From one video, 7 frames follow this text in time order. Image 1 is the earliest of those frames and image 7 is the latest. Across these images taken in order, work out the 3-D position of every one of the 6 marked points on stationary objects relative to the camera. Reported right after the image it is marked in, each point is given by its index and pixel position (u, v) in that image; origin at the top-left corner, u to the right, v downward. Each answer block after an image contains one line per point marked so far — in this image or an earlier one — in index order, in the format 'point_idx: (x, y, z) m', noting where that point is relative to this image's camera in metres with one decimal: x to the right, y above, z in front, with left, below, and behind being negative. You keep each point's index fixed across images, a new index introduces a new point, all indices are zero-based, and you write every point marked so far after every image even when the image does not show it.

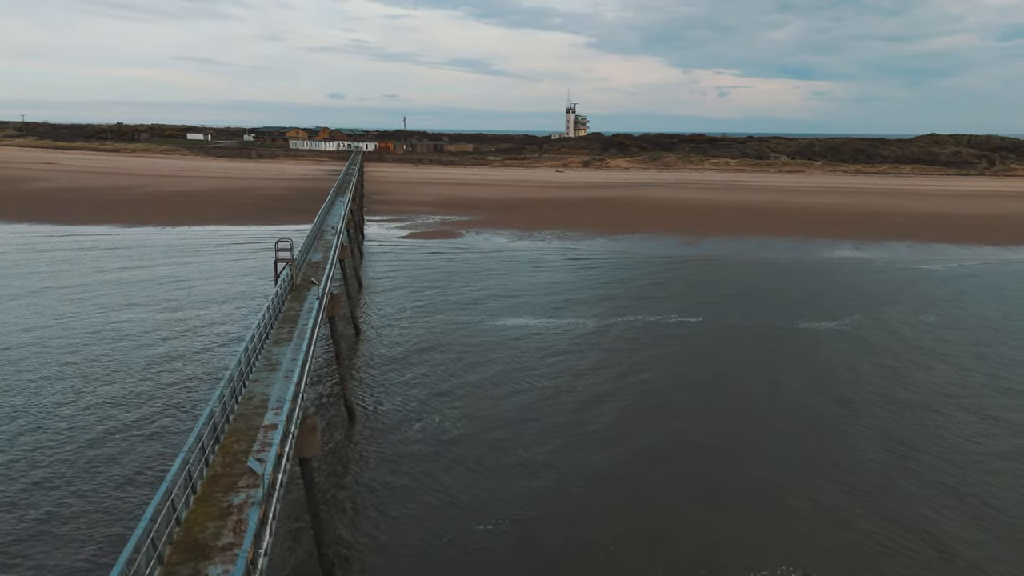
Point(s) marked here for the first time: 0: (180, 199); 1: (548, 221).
0: (-7.0, +1.9, +20.0) m
1: (+0.7, +1.3, +17.8) m
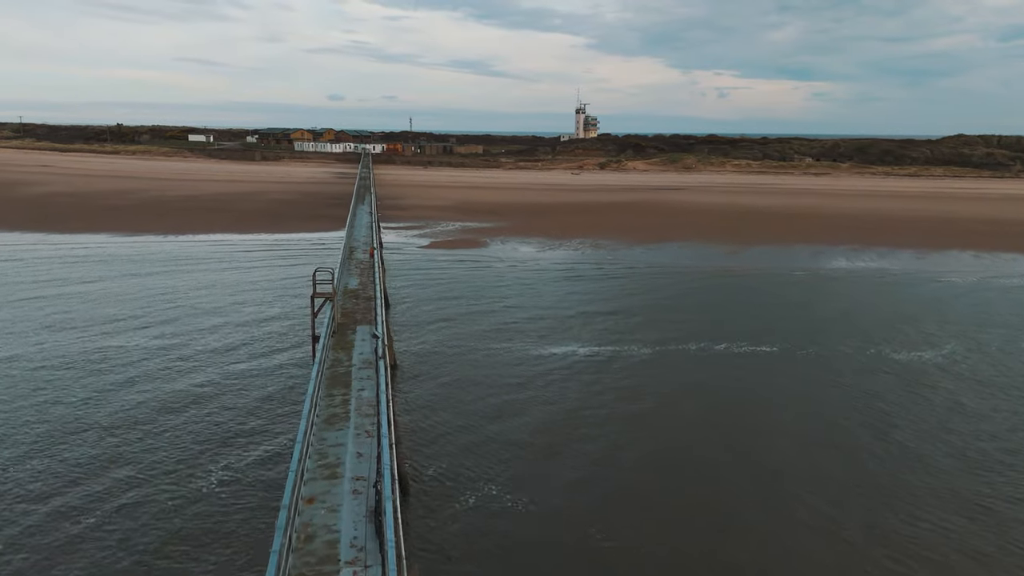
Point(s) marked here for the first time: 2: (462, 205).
0: (-6.5, +1.7, +18.9) m
1: (+1.1, +1.1, +16.7) m
2: (-1.0, +1.8, +19.9) m
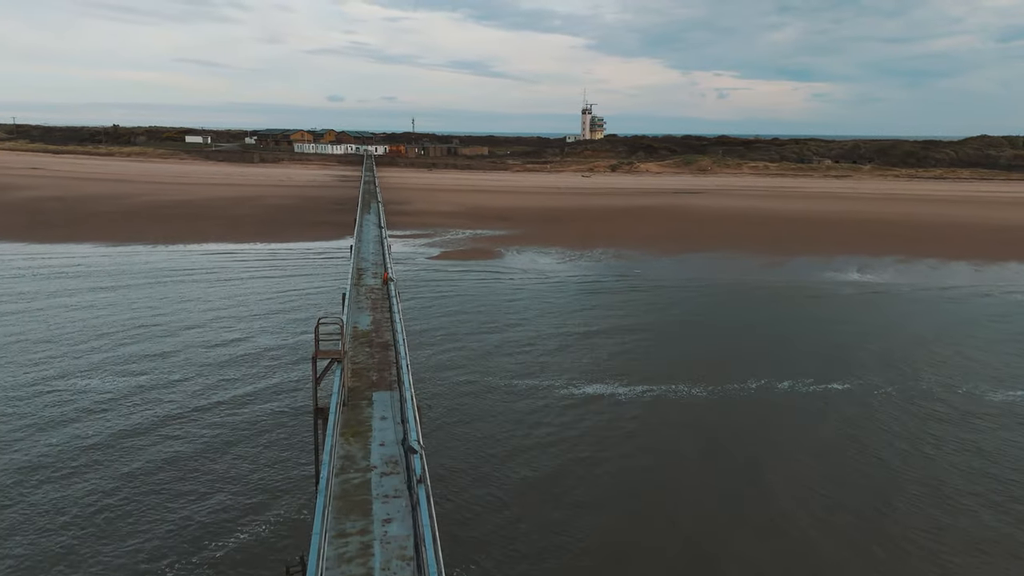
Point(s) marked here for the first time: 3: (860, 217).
0: (-6.3, +1.5, +17.9) m
1: (+1.4, +0.9, +15.7) m
2: (-0.8, +1.6, +18.9) m
3: (+7.2, +1.5, +19.7) m
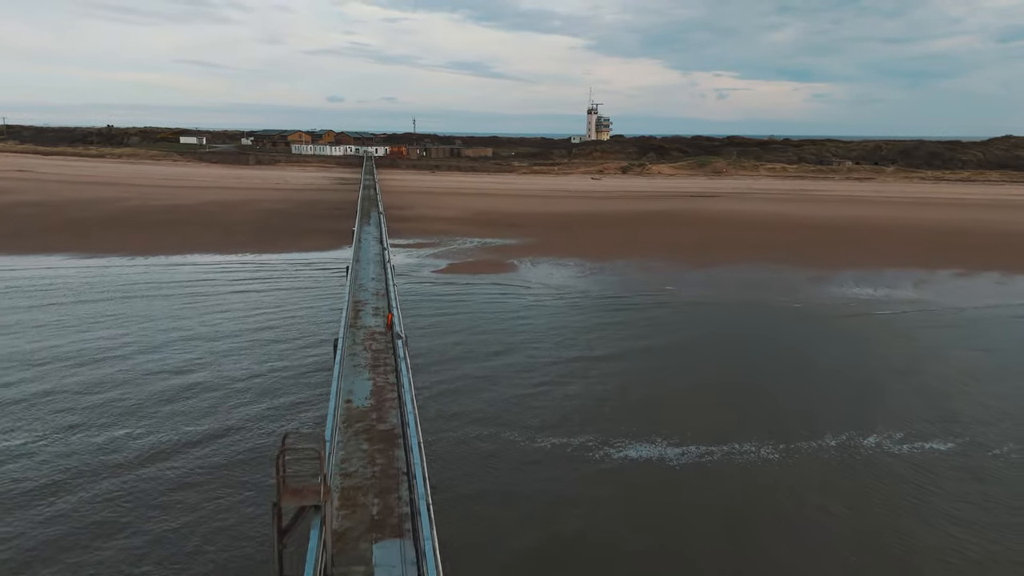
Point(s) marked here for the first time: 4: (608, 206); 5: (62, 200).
0: (-6.1, +1.3, +16.7) m
1: (+1.5, +0.7, +14.5) m
2: (-0.6, +1.4, +17.8) m
3: (+7.4, +1.3, +18.5) m
4: (+1.9, +1.7, +19.3) m
5: (-9.4, +1.8, +19.9) m
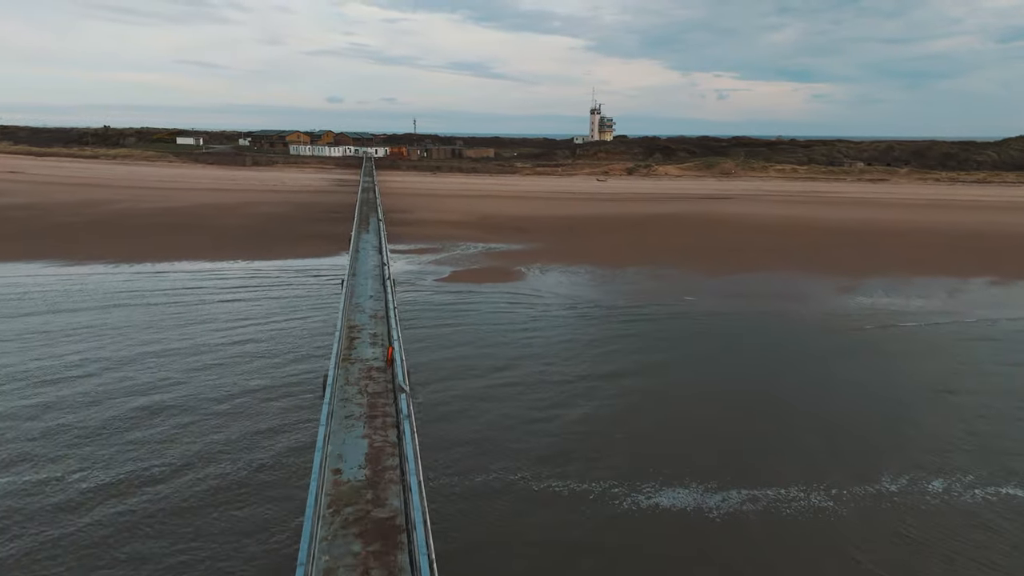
0: (-6.1, +1.2, +16.1) m
1: (+1.6, +0.6, +13.9) m
2: (-0.6, +1.3, +17.1) m
3: (+7.4, +1.2, +17.9) m
4: (+2.0, +1.6, +18.7) m
5: (-9.3, +1.7, +19.2) m
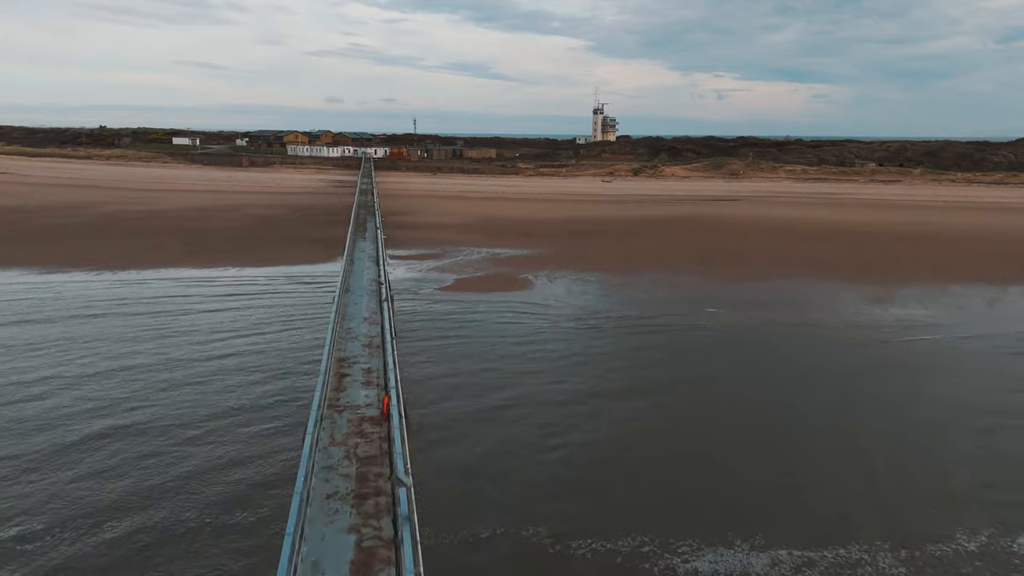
0: (-6.0, +1.1, +15.4) m
1: (+1.7, +0.5, +13.3) m
2: (-0.5, +1.2, +16.5) m
3: (+7.5, +1.1, +17.2) m
4: (+2.1, +1.5, +18.0) m
5: (-9.2, +1.6, +18.6) m
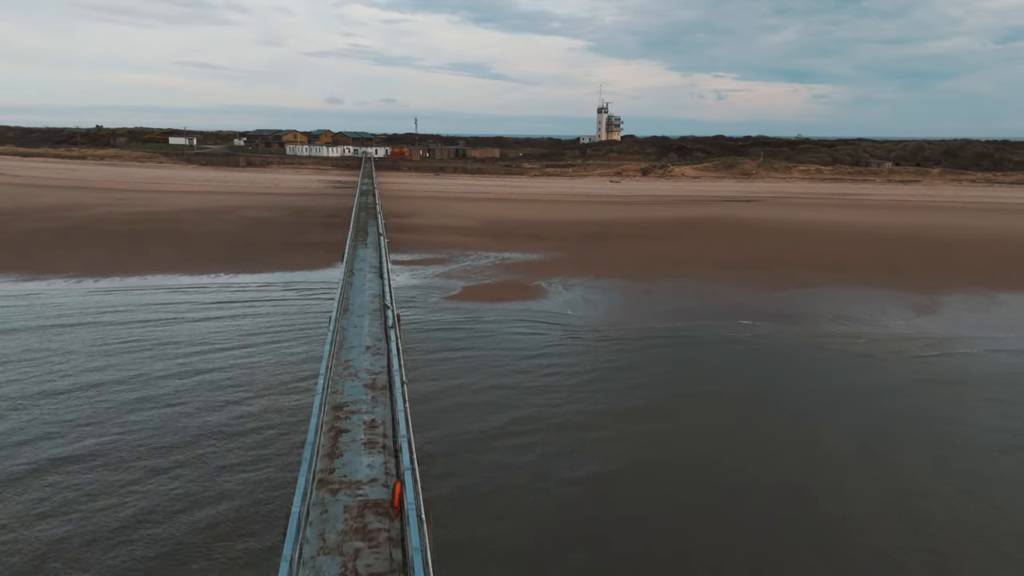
0: (-5.9, +1.0, +14.7) m
1: (+1.8, +0.4, +12.5) m
2: (-0.4, +1.1, +15.7) m
3: (+7.6, +1.0, +16.5) m
4: (+2.2, +1.4, +17.3) m
5: (-9.1, +1.5, +17.8) m
